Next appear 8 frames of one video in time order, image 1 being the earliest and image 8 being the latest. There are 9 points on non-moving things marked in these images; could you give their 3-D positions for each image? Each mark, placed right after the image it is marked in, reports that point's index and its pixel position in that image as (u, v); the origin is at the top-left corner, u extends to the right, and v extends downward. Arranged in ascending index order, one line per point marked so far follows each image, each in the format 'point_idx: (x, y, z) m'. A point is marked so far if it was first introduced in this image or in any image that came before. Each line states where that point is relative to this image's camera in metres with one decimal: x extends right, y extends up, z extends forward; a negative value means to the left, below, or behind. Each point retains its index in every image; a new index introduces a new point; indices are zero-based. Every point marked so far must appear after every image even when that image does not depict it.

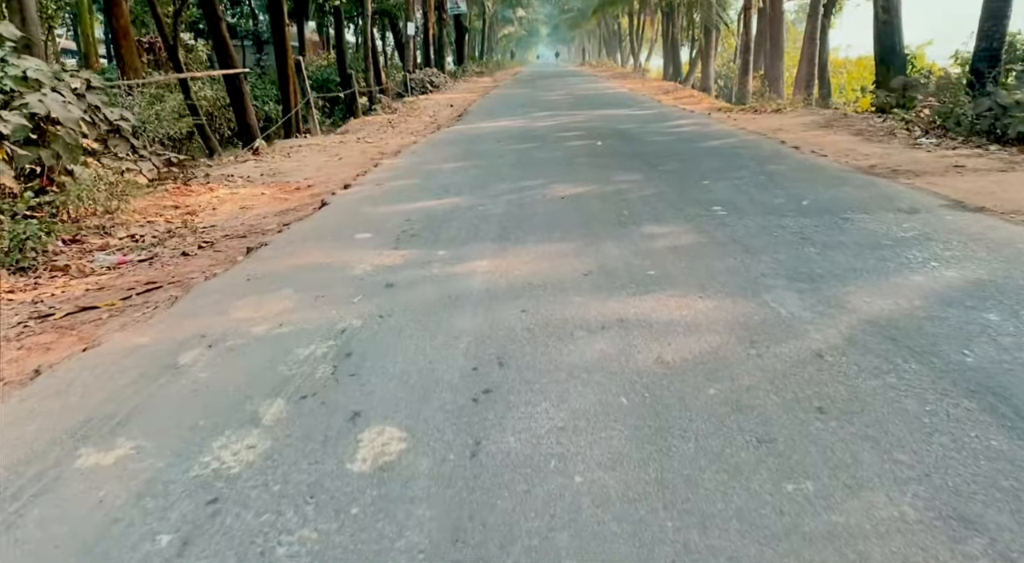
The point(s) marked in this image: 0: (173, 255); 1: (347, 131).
0: (-1.3, +0.1, +3.3) m
1: (-2.1, +1.9, +11.0) m
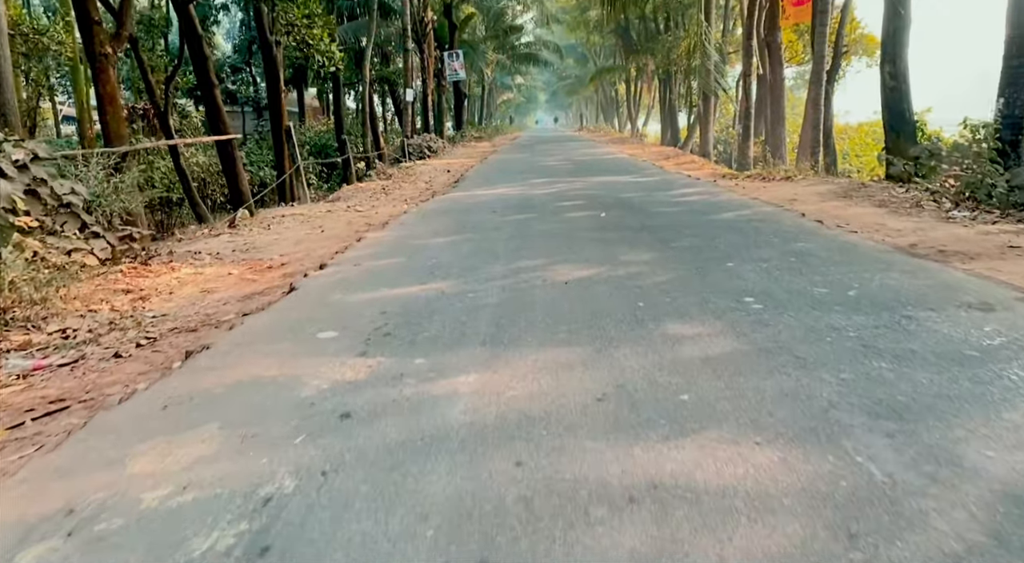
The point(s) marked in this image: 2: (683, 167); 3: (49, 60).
0: (-1.3, -0.2, +2.8) m
1: (-2.2, +1.0, +10.5) m
2: (+3.1, +2.1, +15.2) m
3: (-7.6, +3.6, +14.0) m
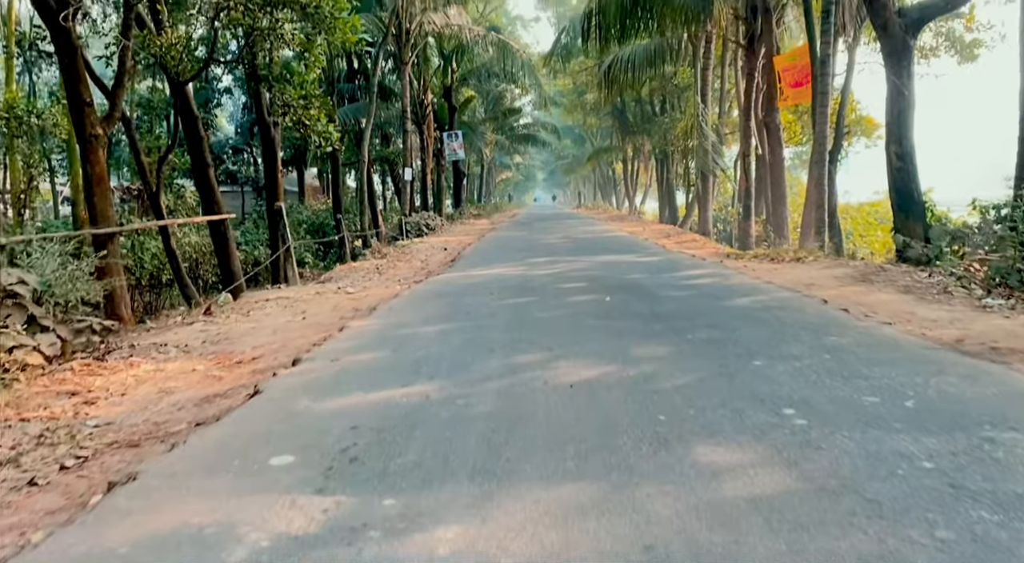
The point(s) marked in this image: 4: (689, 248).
0: (-1.4, -0.5, +2.3) m
1: (-2.2, 0.0, +10.1) m
2: (+3.0, +0.6, +14.9) m
3: (-7.6, +2.3, +13.9) m
4: (+3.0, +0.6, +14.4) m
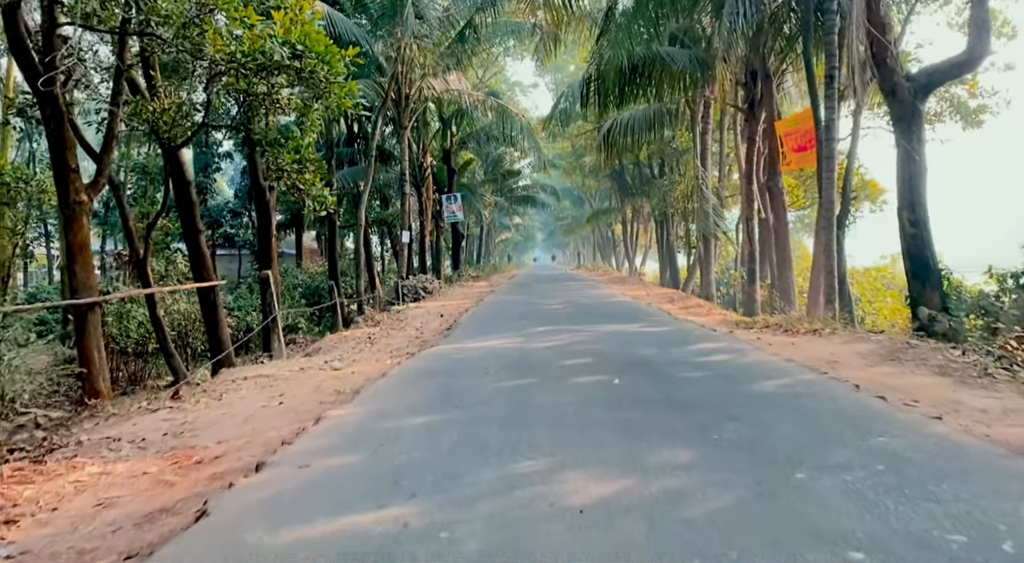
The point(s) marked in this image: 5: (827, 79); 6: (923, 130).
0: (-1.4, -0.8, +1.8) m
1: (-2.2, -0.8, +9.6) m
2: (+3.0, -0.5, +14.4) m
3: (-7.6, +1.2, +13.5) m
4: (+2.9, -0.5, +13.9) m
5: (+4.6, +3.0, +12.6) m
6: (+4.9, +1.8, +10.2) m
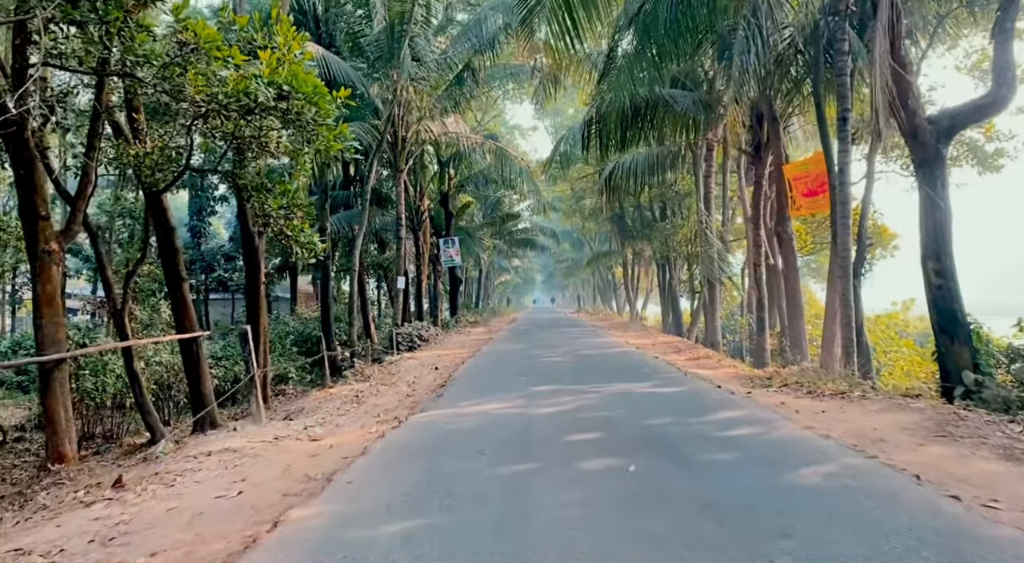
0: (-1.4, -1.0, +1.1) m
1: (-2.2, -1.4, +8.9) m
2: (+3.0, -1.3, +13.7) m
3: (-7.6, +0.4, +12.9) m
4: (+2.9, -1.3, +13.2) m
5: (+4.6, +2.3, +12.1) m
6: (+4.9, +1.2, +9.6) m
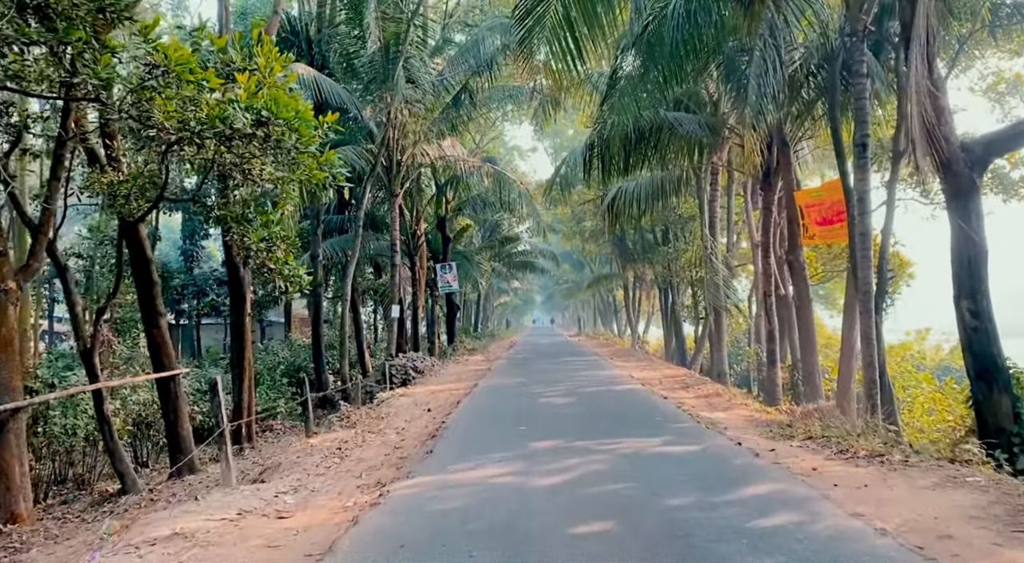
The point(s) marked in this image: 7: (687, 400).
0: (-1.4, -1.2, +0.3) m
1: (-2.2, -1.8, +8.1) m
2: (+3.0, -1.8, +12.9) m
3: (-7.7, -0.1, +12.1) m
4: (+2.9, -1.8, +12.4) m
5: (+4.6, +1.8, +11.3) m
6: (+4.8, +0.8, +8.8) m
7: (+2.7, -1.8, +13.0) m
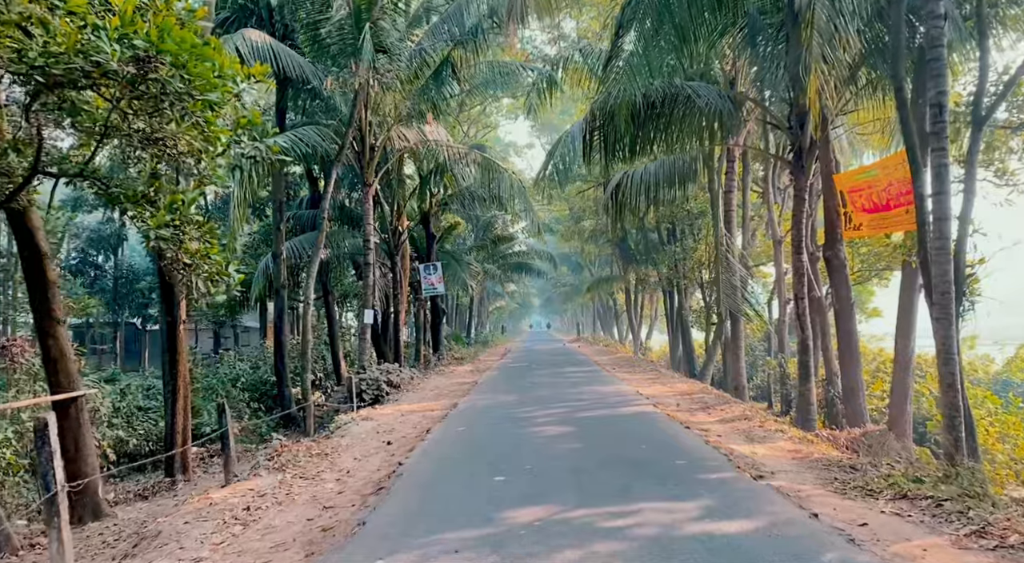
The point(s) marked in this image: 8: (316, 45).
0: (-1.6, -1.2, -2.2) m
1: (-2.4, -1.7, +5.6) m
2: (+2.8, -1.8, +10.4) m
3: (-7.9, -0.1, +9.6) m
4: (+2.7, -1.8, +9.9) m
5: (+4.4, +1.8, +8.9) m
6: (+4.6, +0.8, +6.4) m
7: (+2.5, -1.8, +10.6) m
8: (-3.6, +4.4, +15.5) m
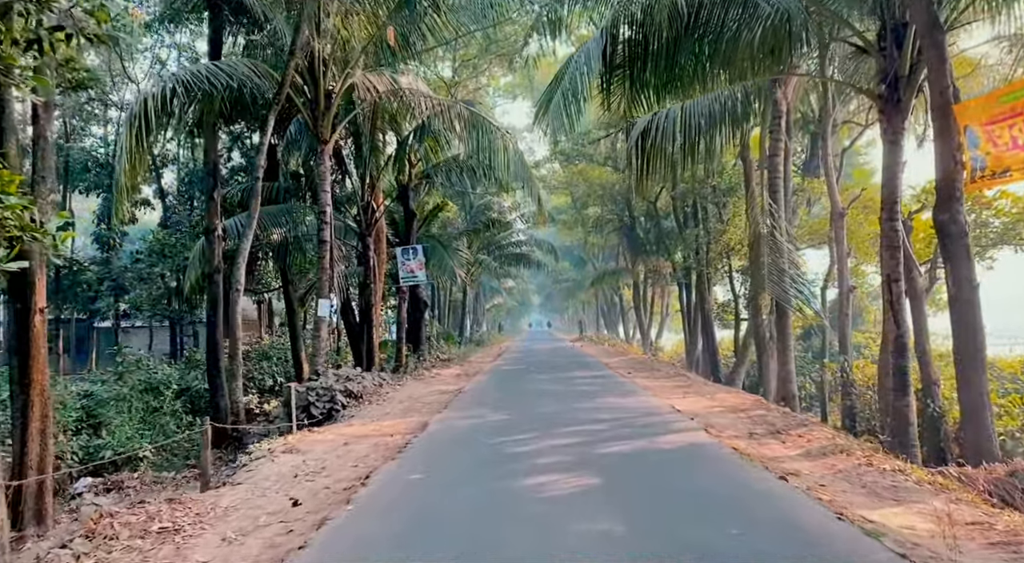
0: (-1.7, -0.9, -5.9) m
1: (-2.5, -1.5, +1.9) m
2: (+2.7, -1.5, +6.7) m
3: (-8.0, +0.2, +5.9) m
4: (+2.6, -1.5, +6.2) m
5: (+4.3, +2.1, +5.2) m
6: (+4.5, +1.1, +2.7) m
7: (+2.4, -1.5, +6.9) m
8: (-3.7, +4.7, +11.8) m
